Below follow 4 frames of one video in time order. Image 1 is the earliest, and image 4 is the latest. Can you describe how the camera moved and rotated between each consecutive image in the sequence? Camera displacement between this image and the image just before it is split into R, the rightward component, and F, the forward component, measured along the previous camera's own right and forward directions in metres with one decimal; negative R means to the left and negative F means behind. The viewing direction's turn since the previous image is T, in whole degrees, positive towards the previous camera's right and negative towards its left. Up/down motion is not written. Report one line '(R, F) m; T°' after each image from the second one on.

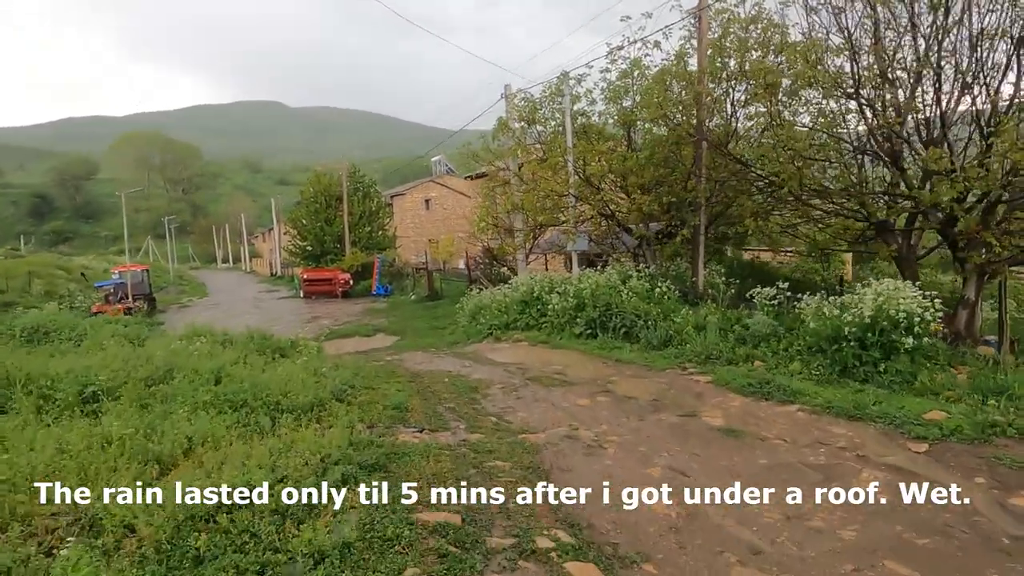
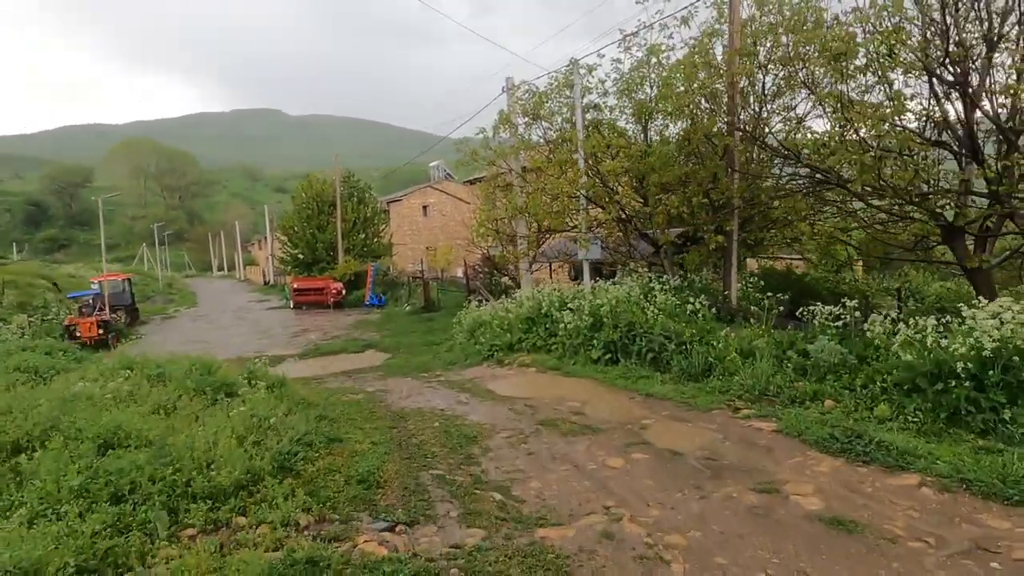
(-0.1, +1.7) m; 0°
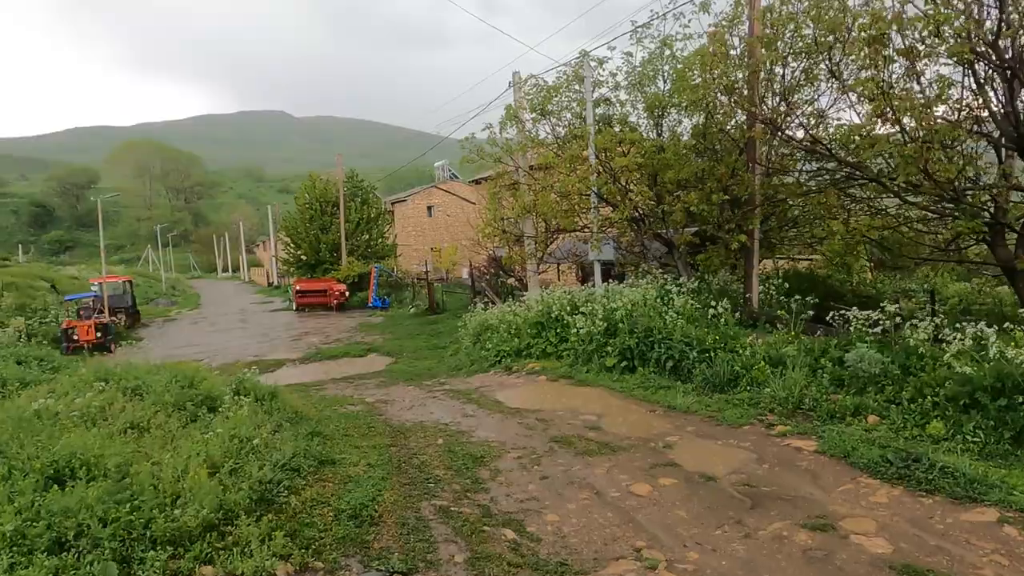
(-0.1, +0.6) m; 0°
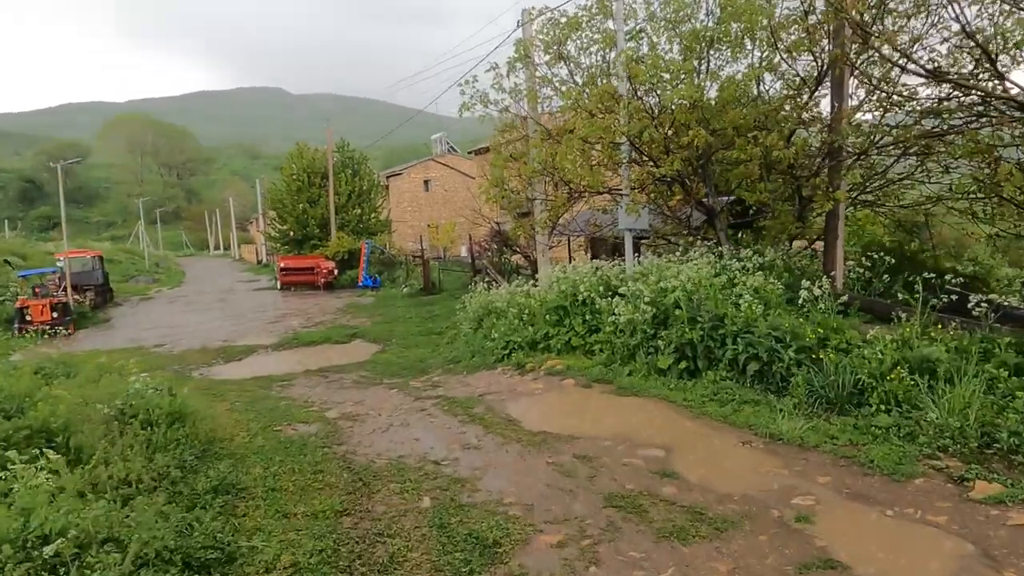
(-0.2, +2.4) m; 0°
